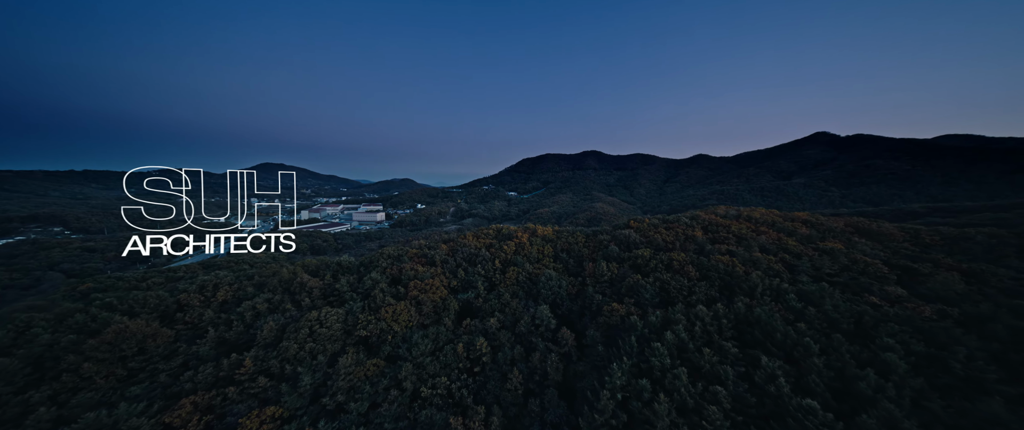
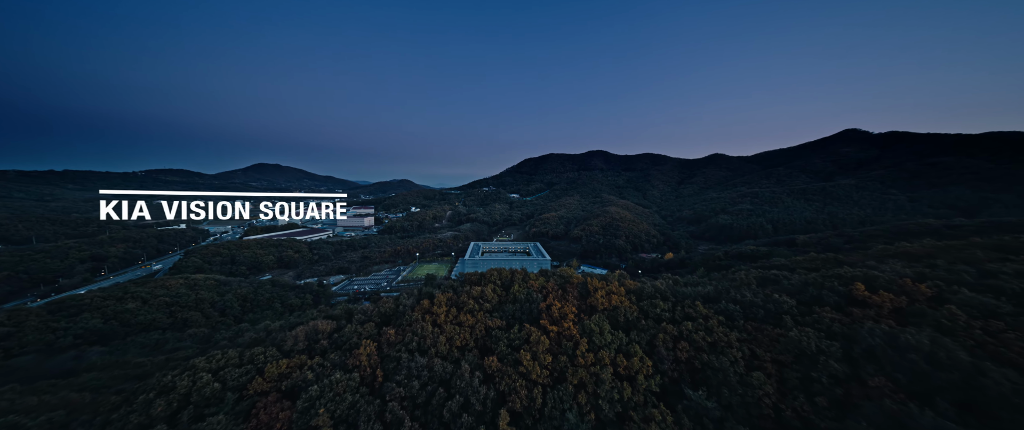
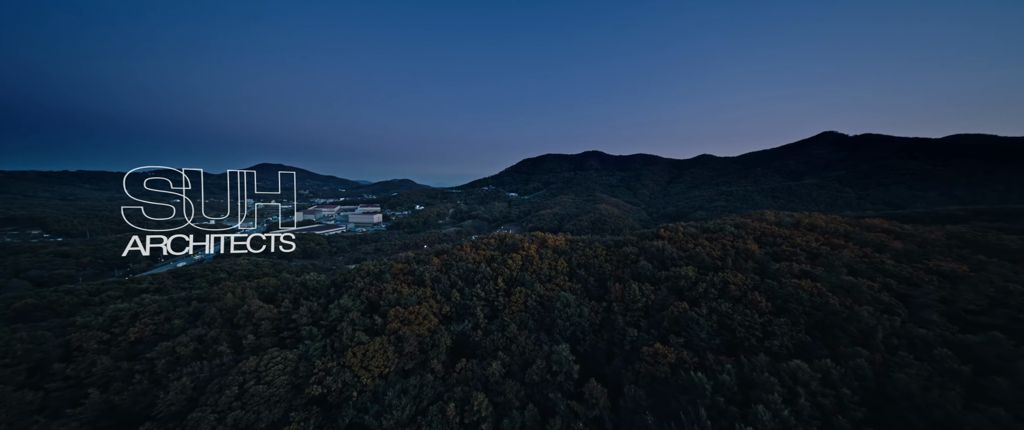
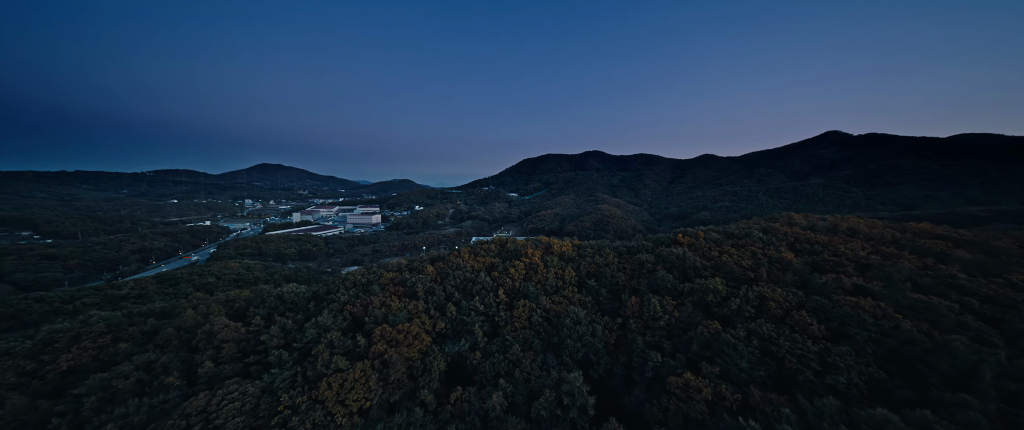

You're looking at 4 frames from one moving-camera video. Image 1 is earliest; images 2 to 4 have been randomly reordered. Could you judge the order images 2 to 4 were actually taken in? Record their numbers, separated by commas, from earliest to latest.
3, 4, 2
